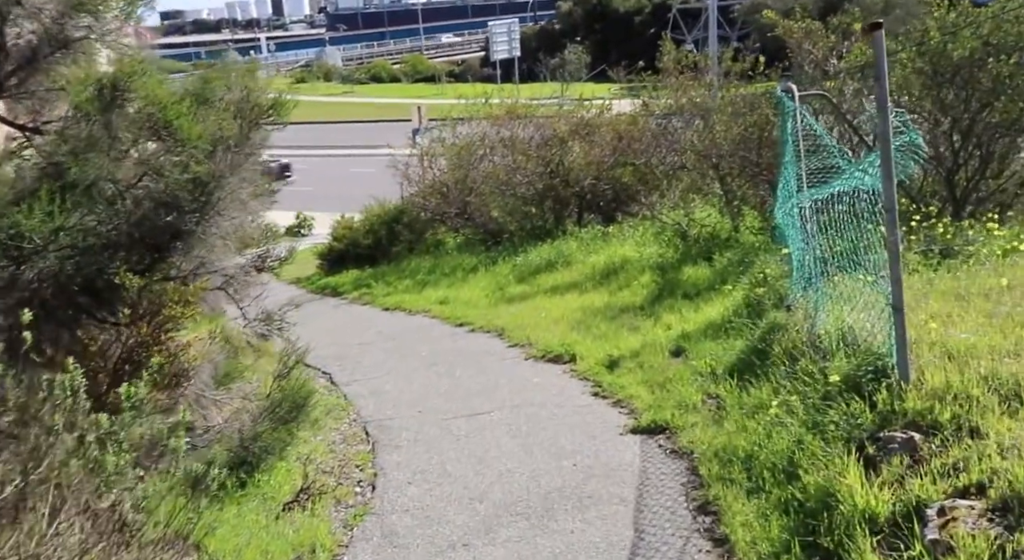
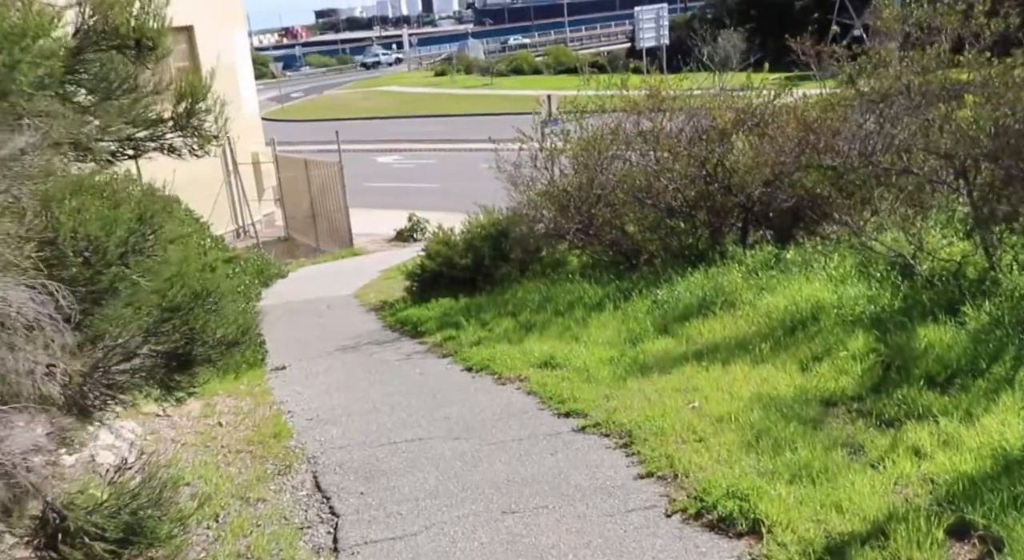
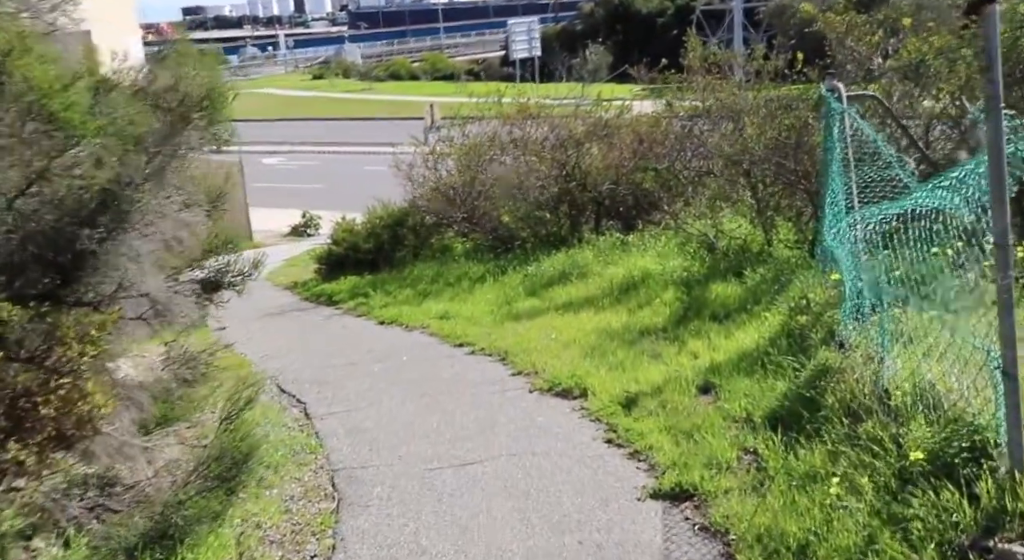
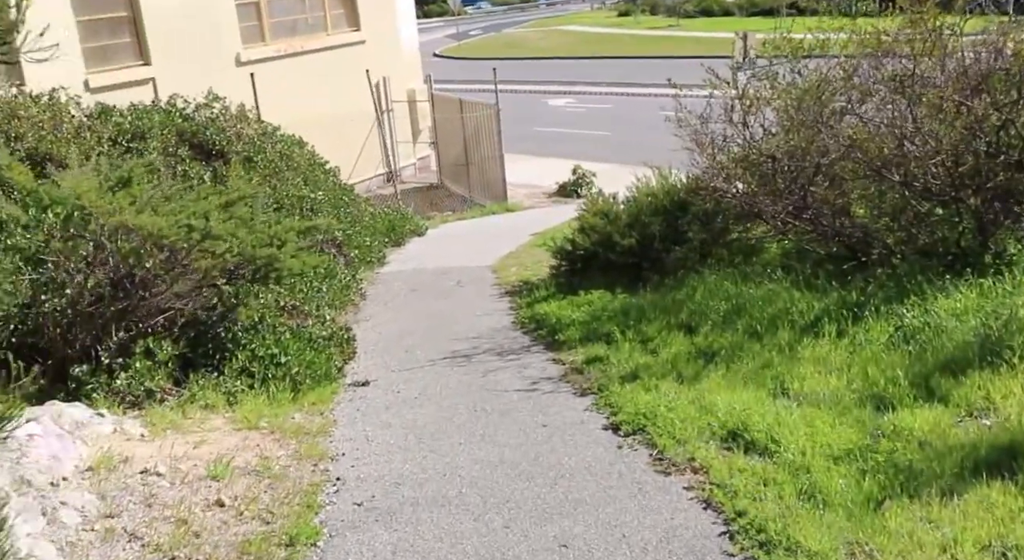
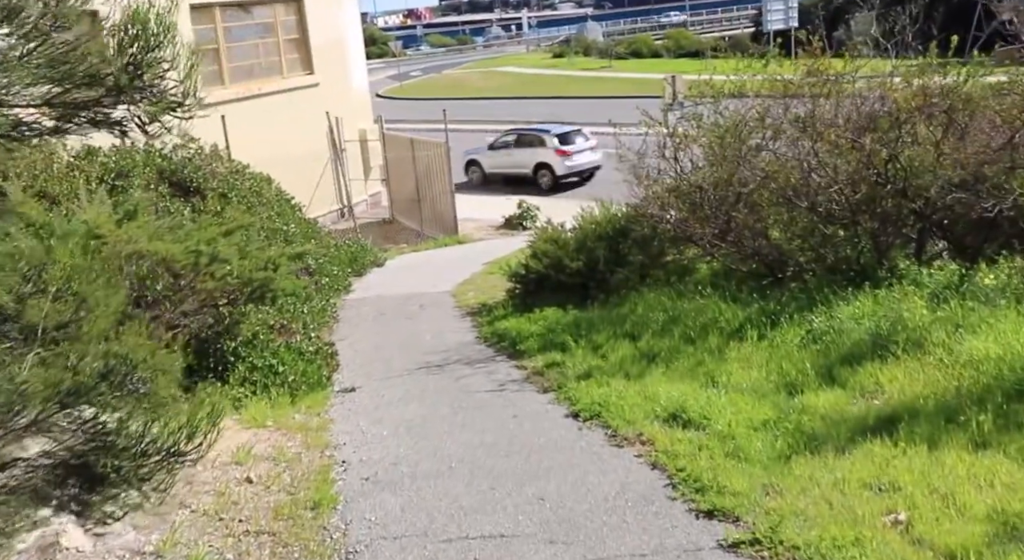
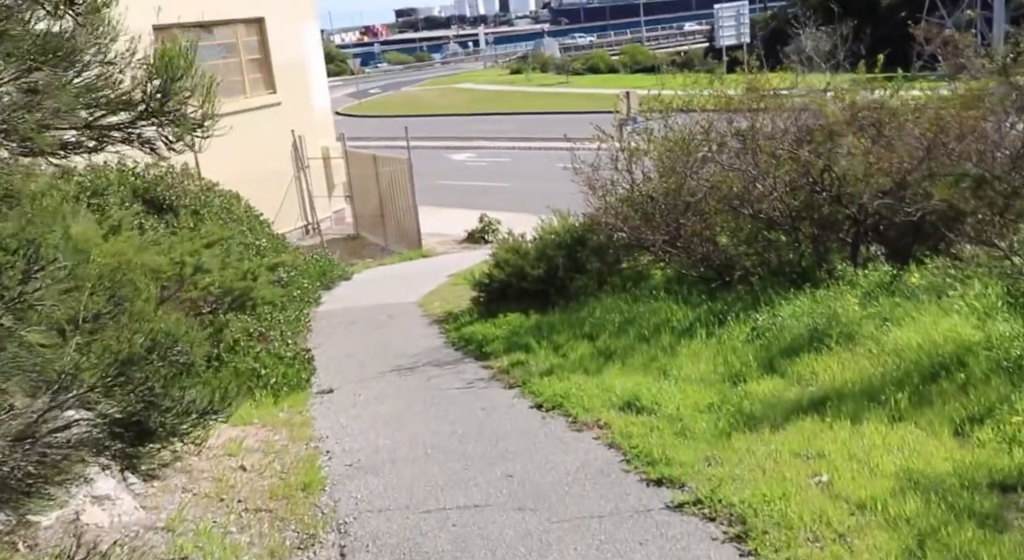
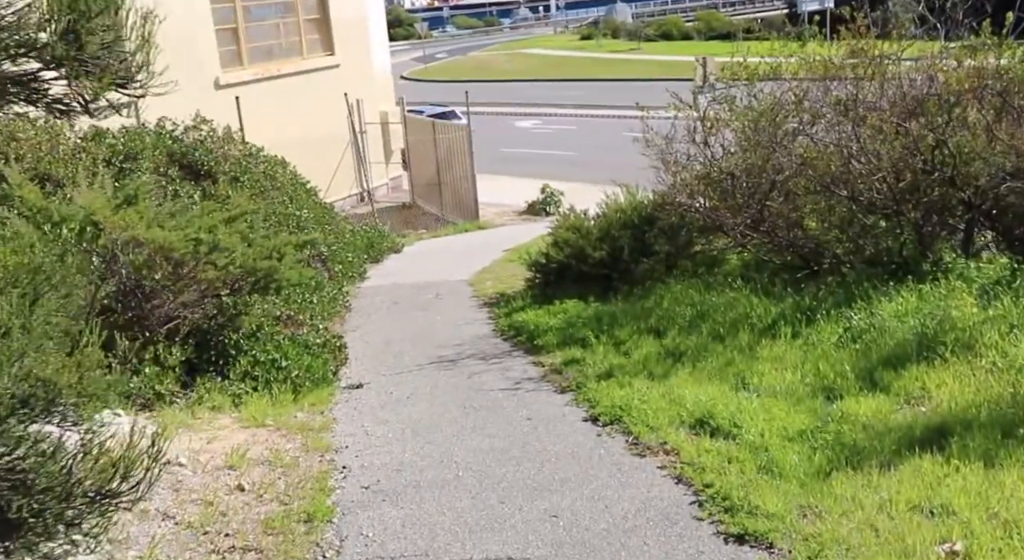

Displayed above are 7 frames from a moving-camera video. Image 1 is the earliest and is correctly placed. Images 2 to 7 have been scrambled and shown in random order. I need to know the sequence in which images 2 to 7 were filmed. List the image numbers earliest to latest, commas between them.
3, 2, 6, 5, 7, 4
